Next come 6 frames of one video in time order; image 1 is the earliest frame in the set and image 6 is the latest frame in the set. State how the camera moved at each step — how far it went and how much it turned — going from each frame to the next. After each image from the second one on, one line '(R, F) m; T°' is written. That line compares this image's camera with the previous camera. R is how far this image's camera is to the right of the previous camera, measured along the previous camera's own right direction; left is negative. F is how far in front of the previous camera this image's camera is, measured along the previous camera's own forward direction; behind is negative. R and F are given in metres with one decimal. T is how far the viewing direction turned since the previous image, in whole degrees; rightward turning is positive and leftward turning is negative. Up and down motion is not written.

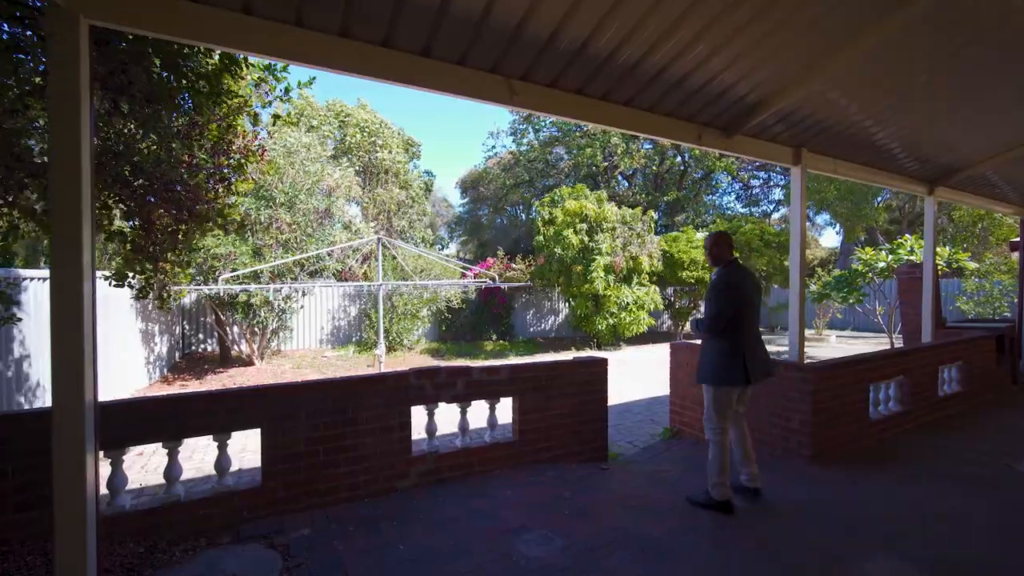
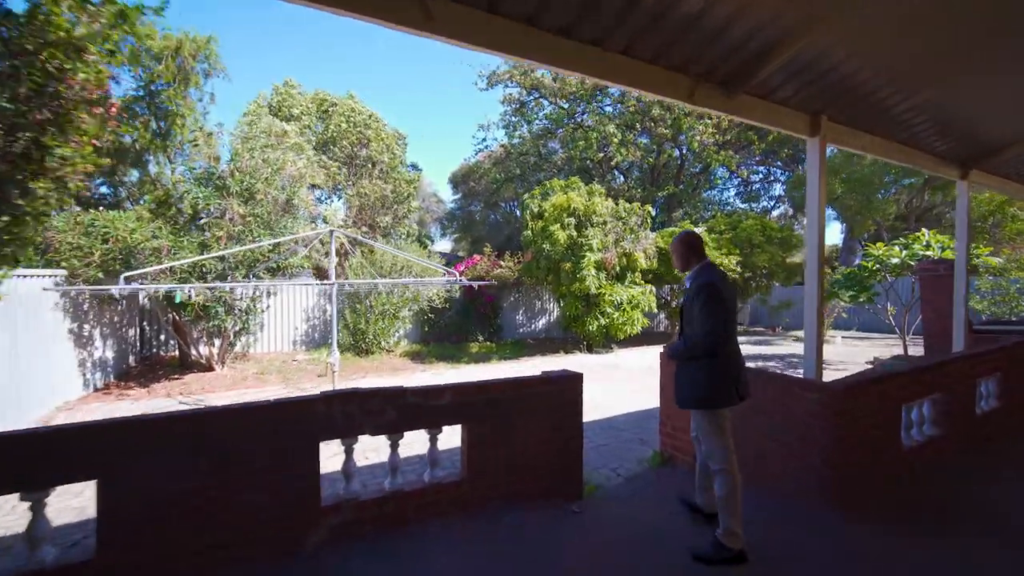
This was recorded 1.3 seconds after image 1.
(+0.4, +0.9) m; 0°
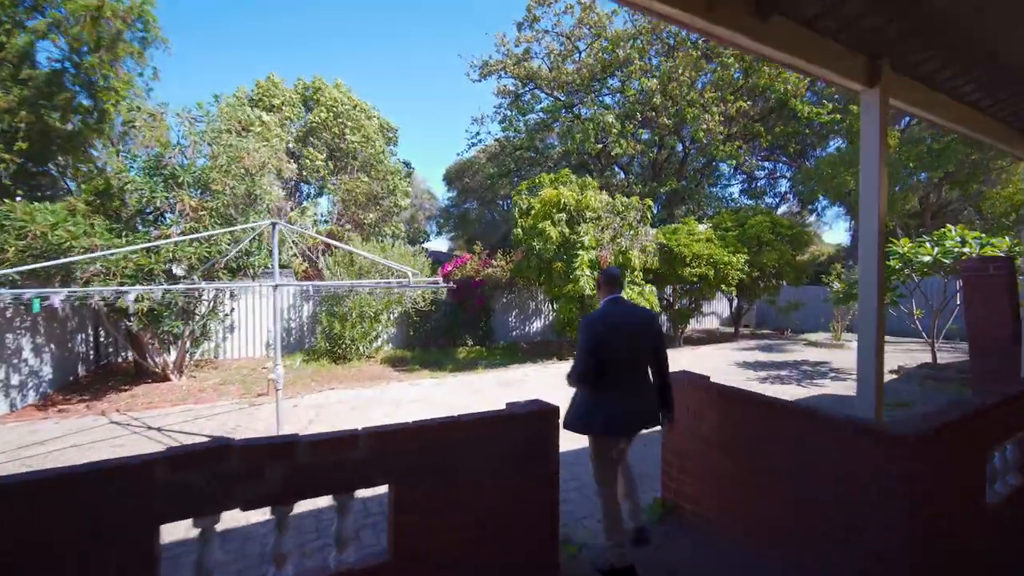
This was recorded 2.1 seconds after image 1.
(+0.4, +1.0) m; 0°
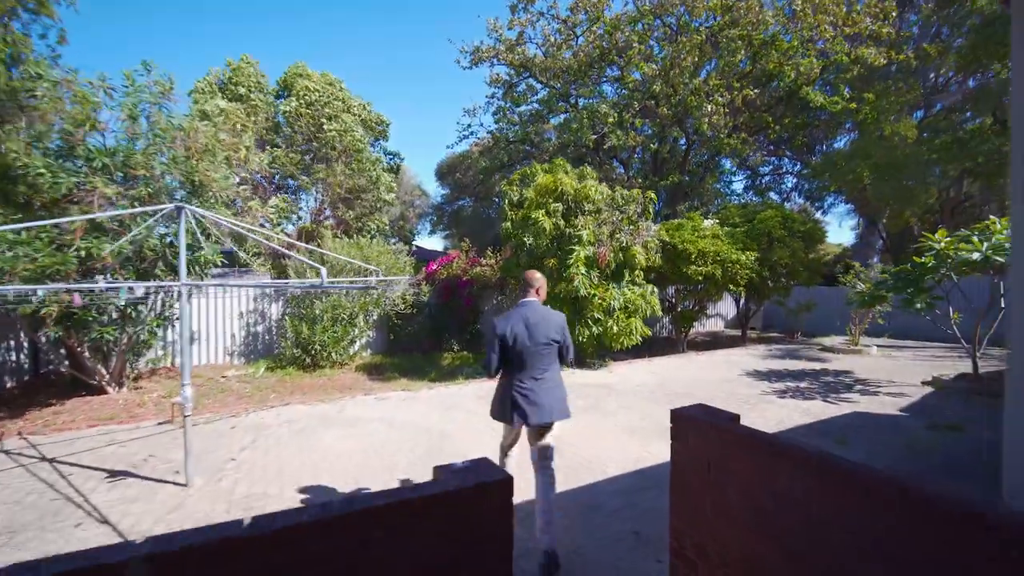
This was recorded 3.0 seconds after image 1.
(+0.3, +1.1) m; 0°
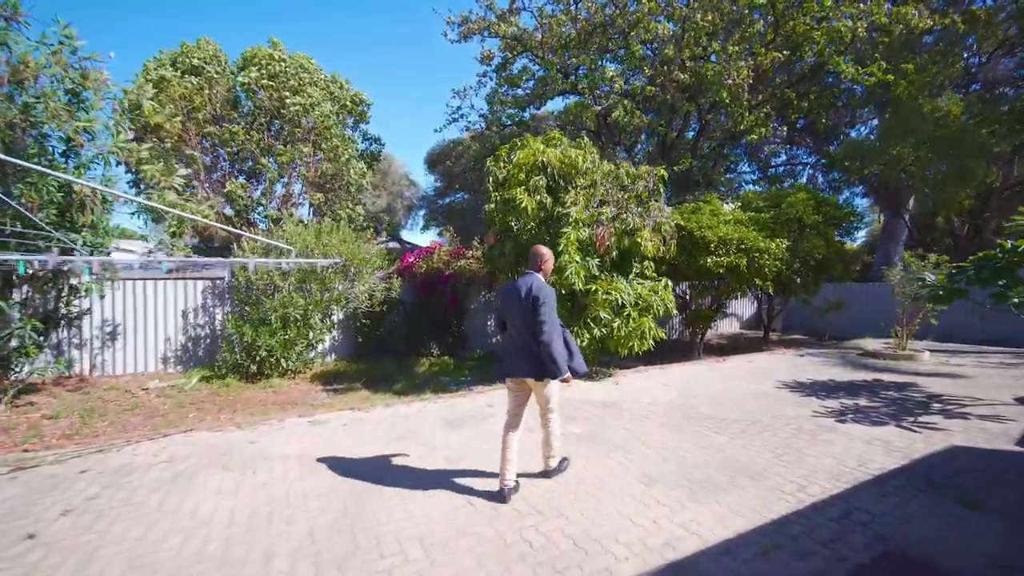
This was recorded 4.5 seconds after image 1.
(+0.4, +1.9) m; 0°
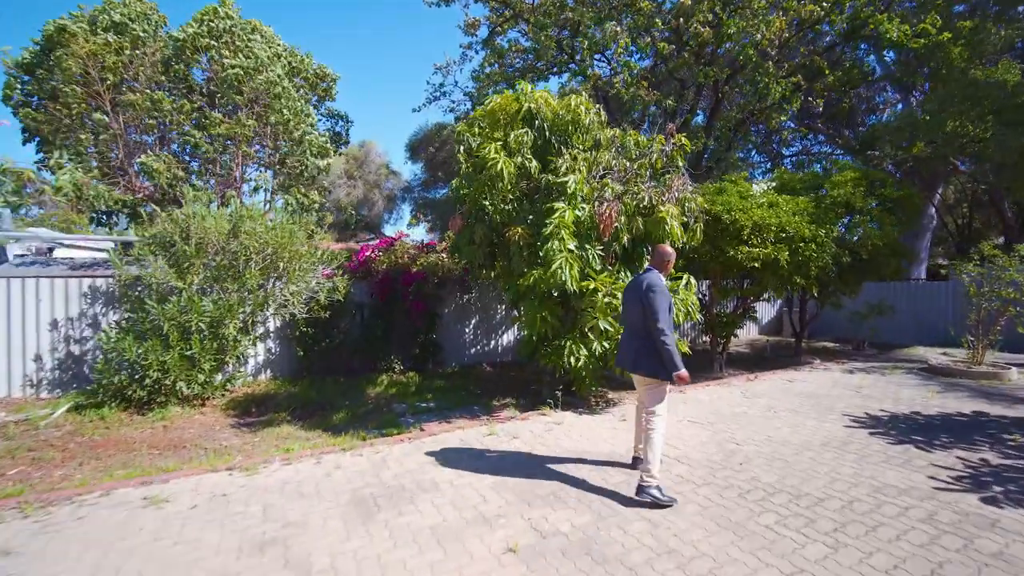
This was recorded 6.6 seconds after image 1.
(+0.4, +2.2) m; 0°
